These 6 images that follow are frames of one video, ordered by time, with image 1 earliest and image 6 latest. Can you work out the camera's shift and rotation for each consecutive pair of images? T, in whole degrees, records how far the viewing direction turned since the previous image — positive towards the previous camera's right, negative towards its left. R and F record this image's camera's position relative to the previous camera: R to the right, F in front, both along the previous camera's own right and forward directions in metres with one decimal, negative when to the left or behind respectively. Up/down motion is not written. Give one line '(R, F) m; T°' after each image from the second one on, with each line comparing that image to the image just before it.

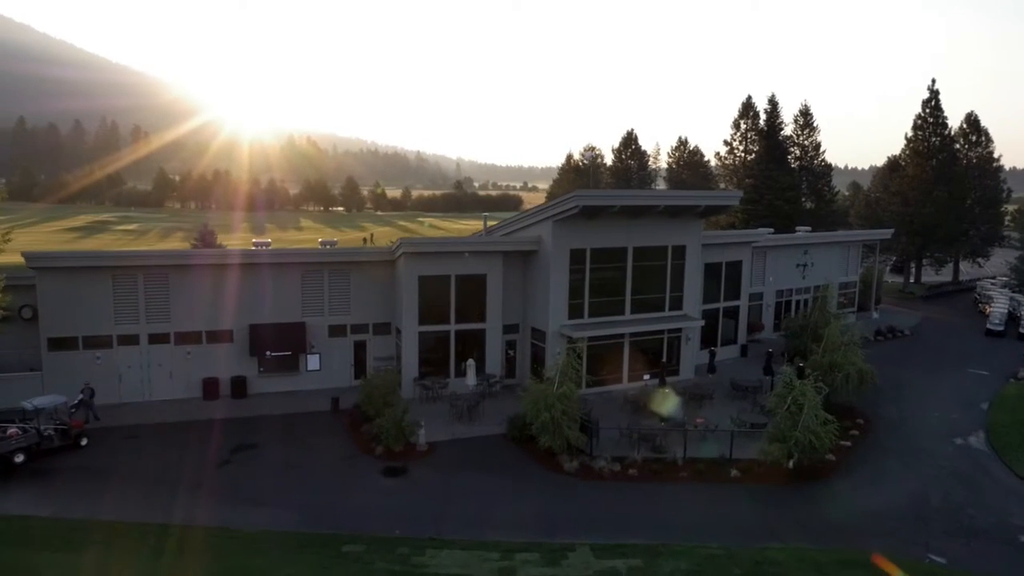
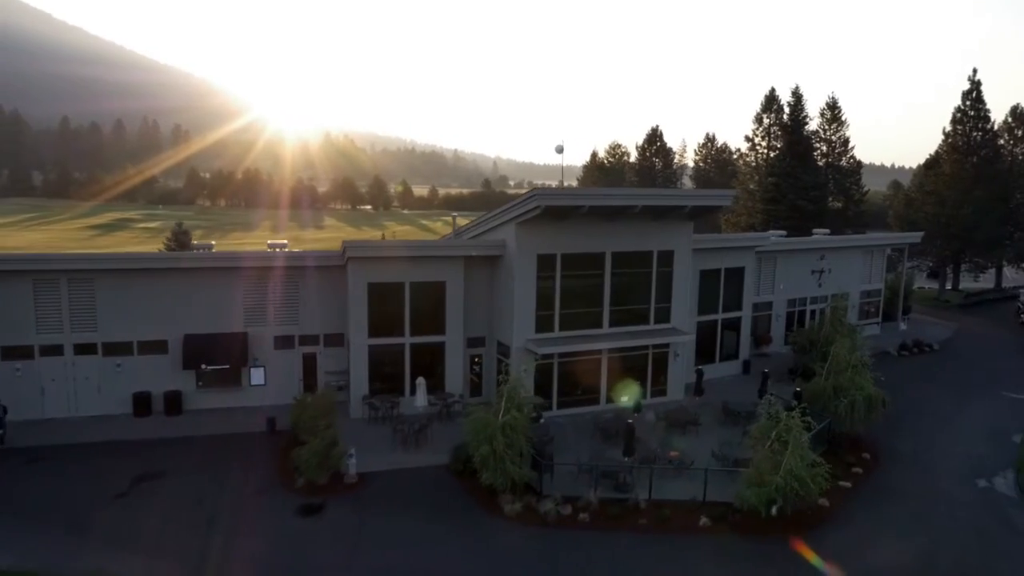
(+2.6, +3.0) m; -3°
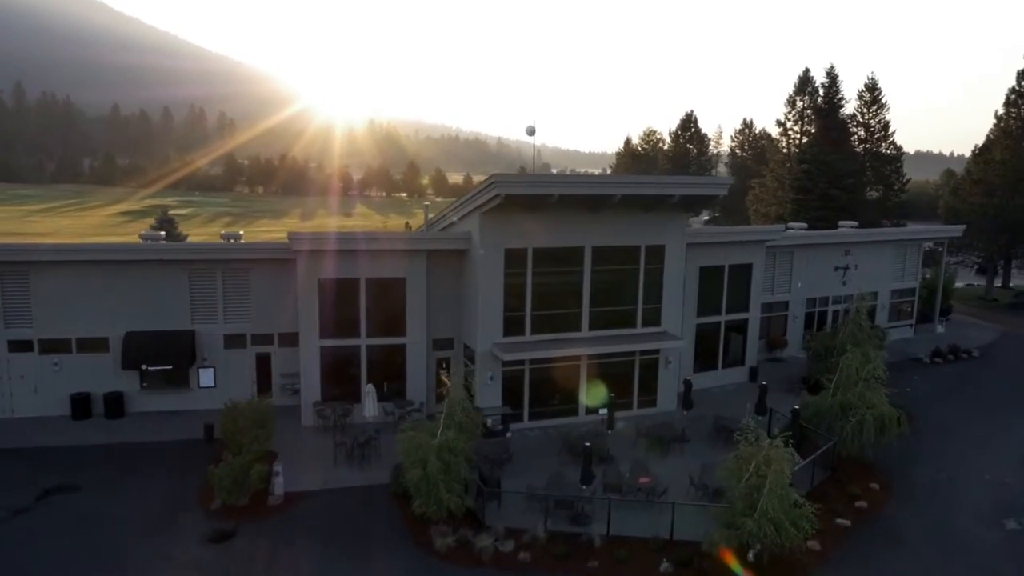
(+2.4, +2.6) m; -3°
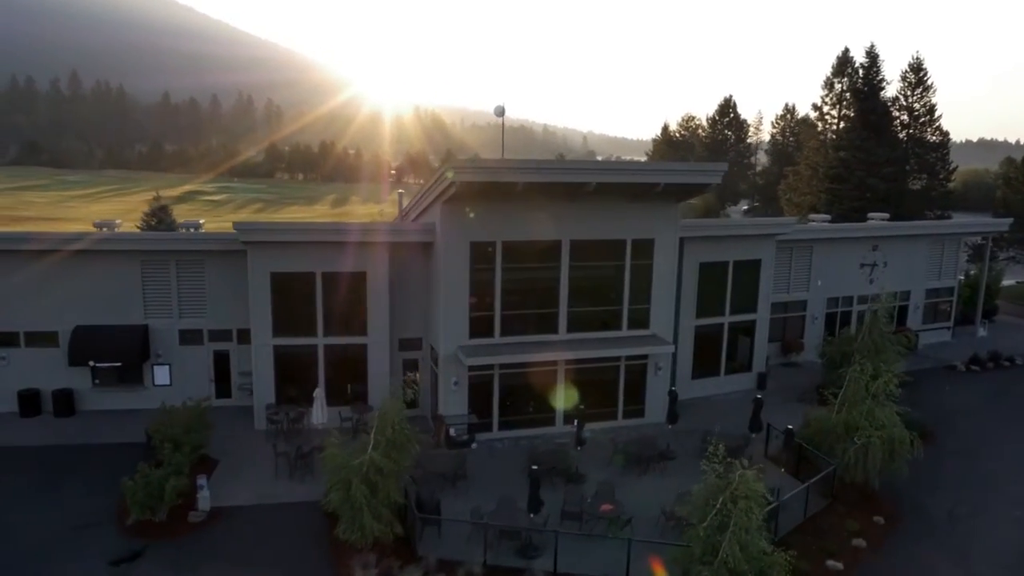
(+2.1, +2.1) m; -4°
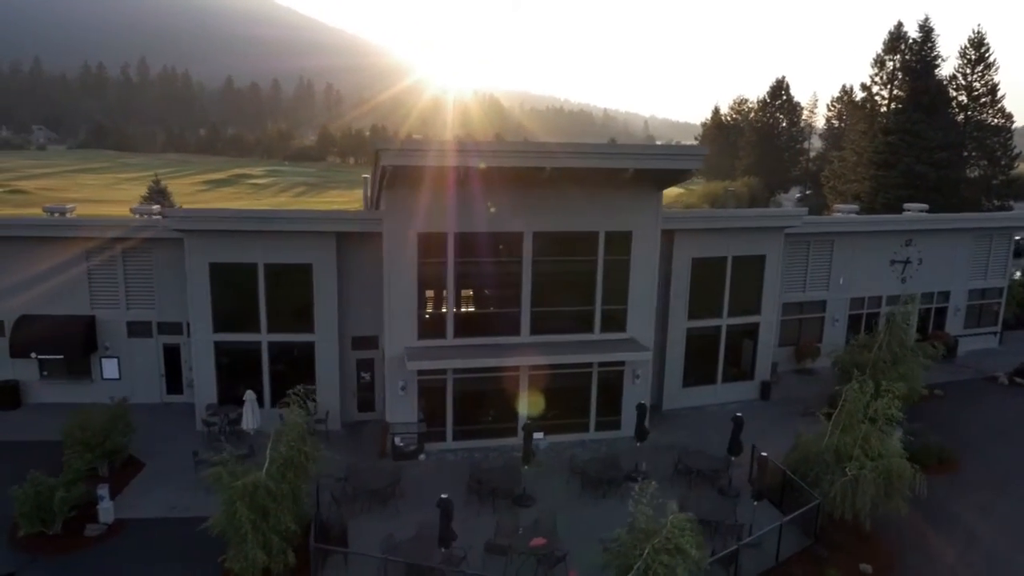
(+2.6, +2.2) m; -4°
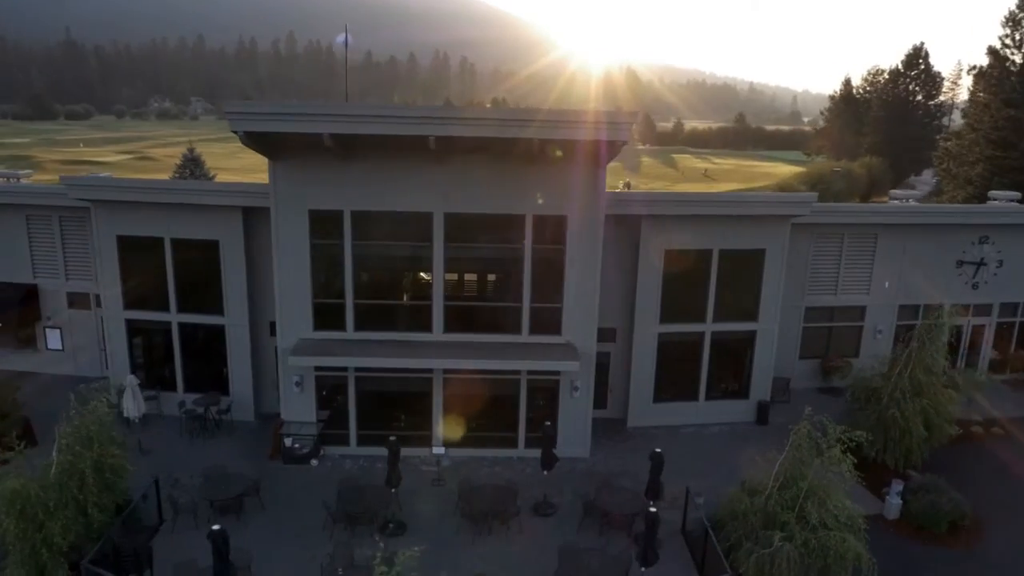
(+4.8, +3.2) m; -10°
